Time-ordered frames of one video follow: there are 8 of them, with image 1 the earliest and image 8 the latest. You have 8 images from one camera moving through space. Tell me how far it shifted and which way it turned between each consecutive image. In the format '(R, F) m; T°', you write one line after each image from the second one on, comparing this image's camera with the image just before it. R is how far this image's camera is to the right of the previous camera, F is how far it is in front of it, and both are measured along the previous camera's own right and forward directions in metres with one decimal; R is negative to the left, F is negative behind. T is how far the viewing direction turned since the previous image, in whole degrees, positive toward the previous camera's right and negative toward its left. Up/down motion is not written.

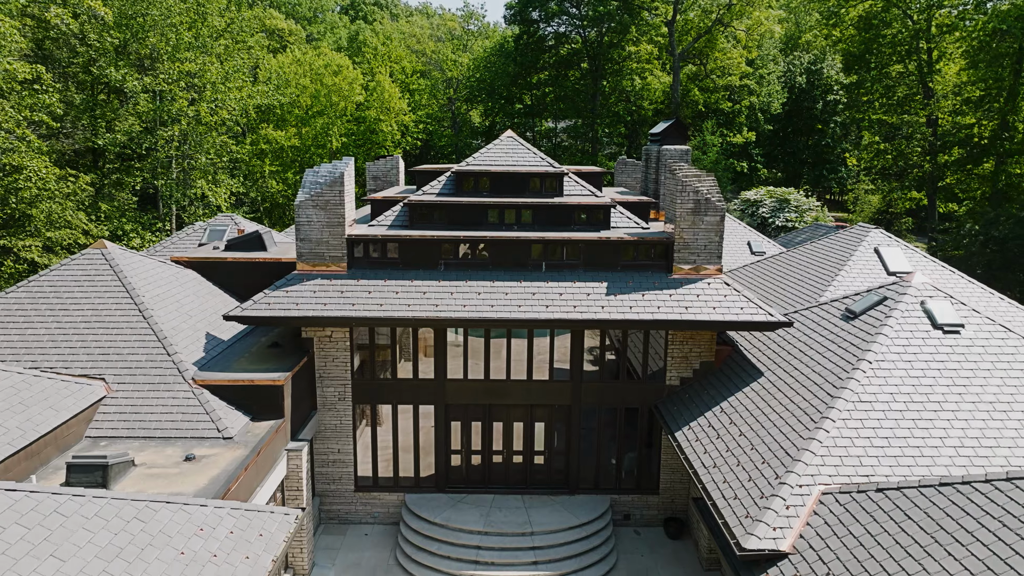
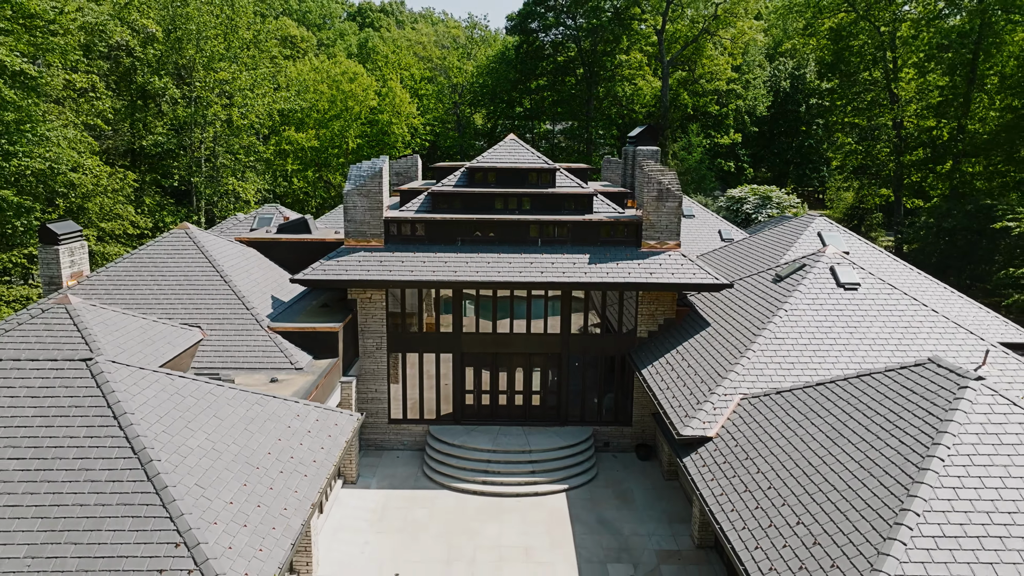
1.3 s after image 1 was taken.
(-0.1, -3.8) m; 0°
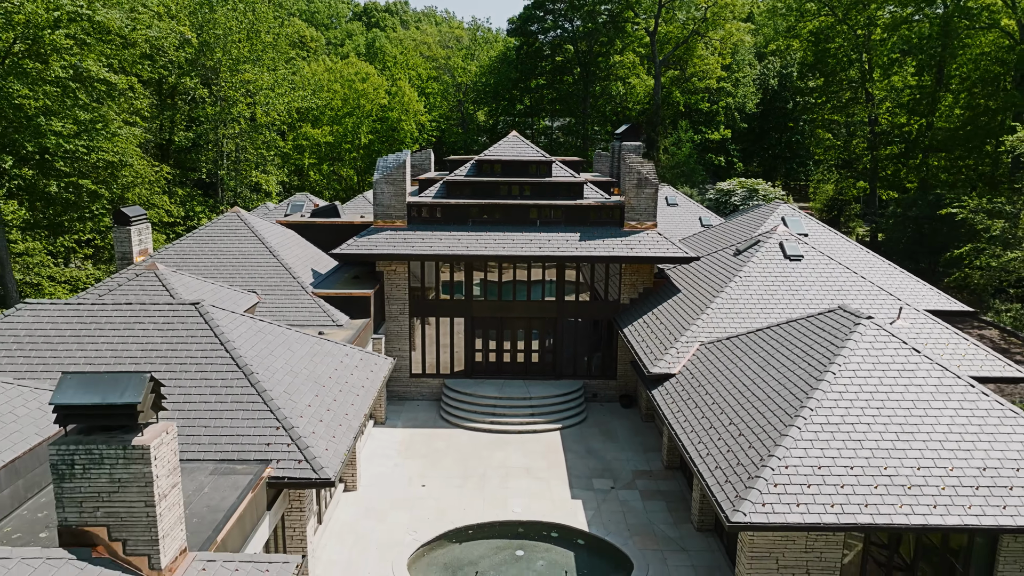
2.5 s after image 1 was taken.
(-0.1, -3.4) m; 0°
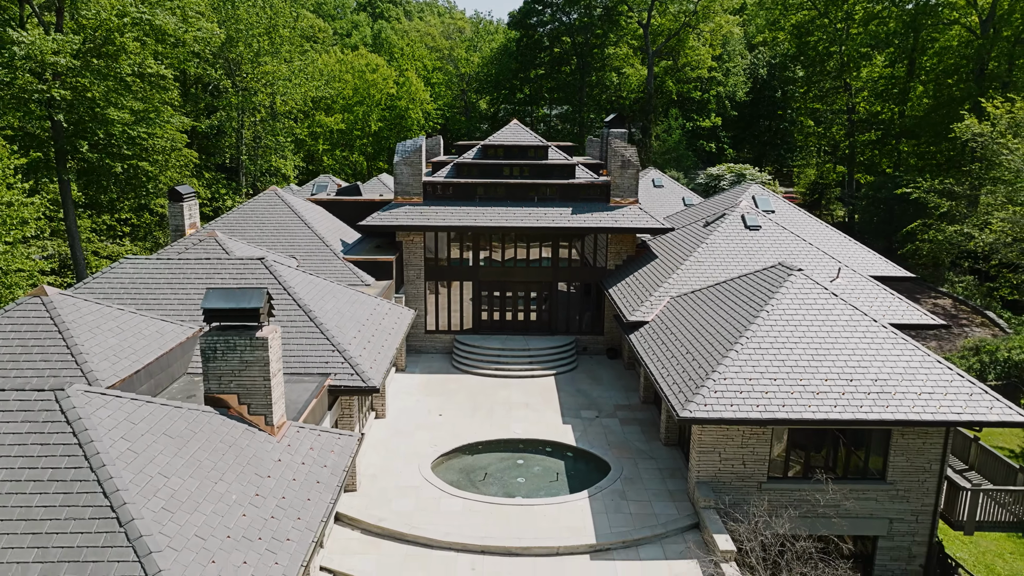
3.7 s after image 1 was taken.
(-0.1, -3.5) m; 0°
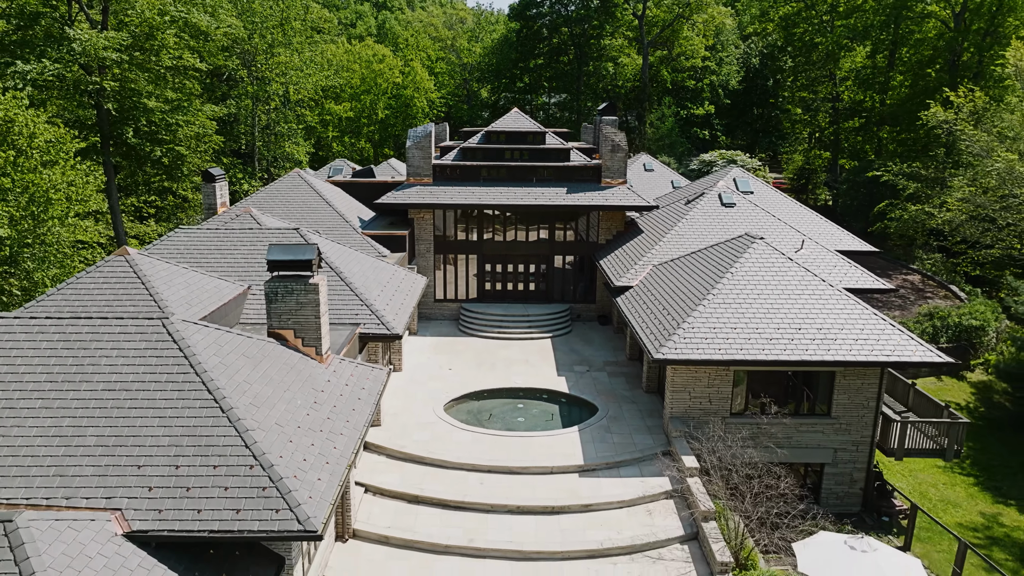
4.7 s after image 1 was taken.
(0.0, -2.8) m; 0°
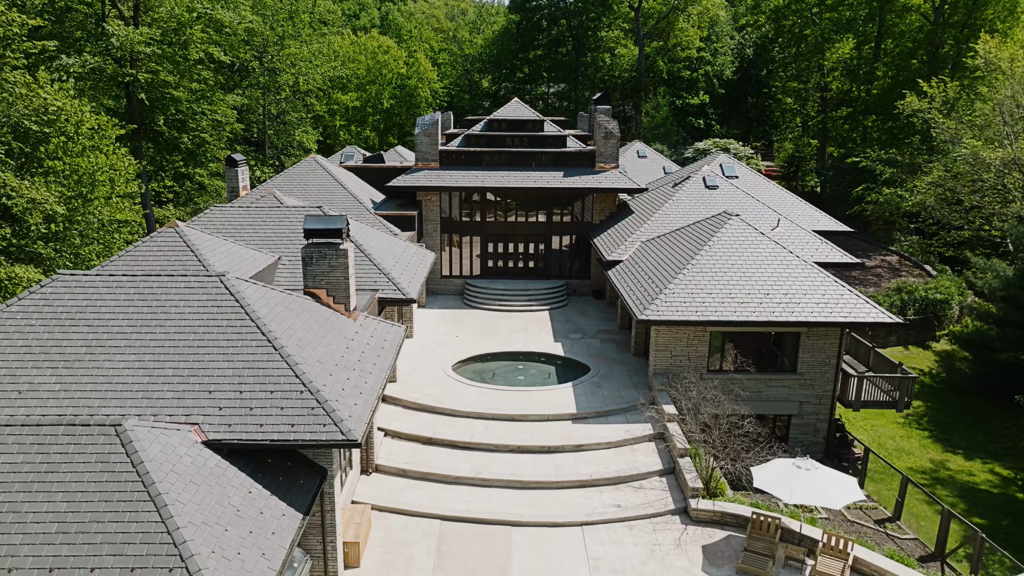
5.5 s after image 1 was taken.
(0.0, -2.3) m; 0°
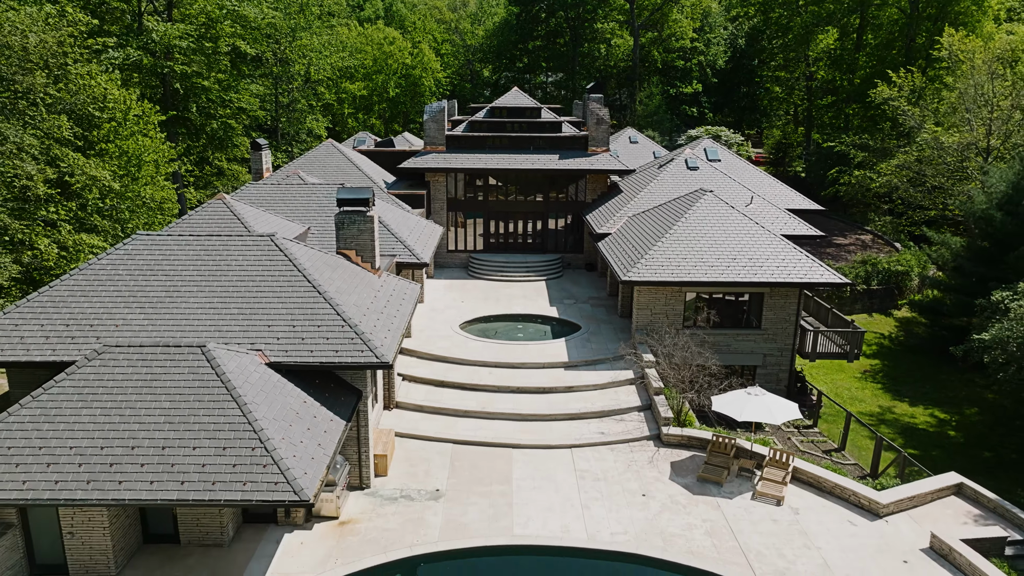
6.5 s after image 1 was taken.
(0.0, -3.0) m; 0°
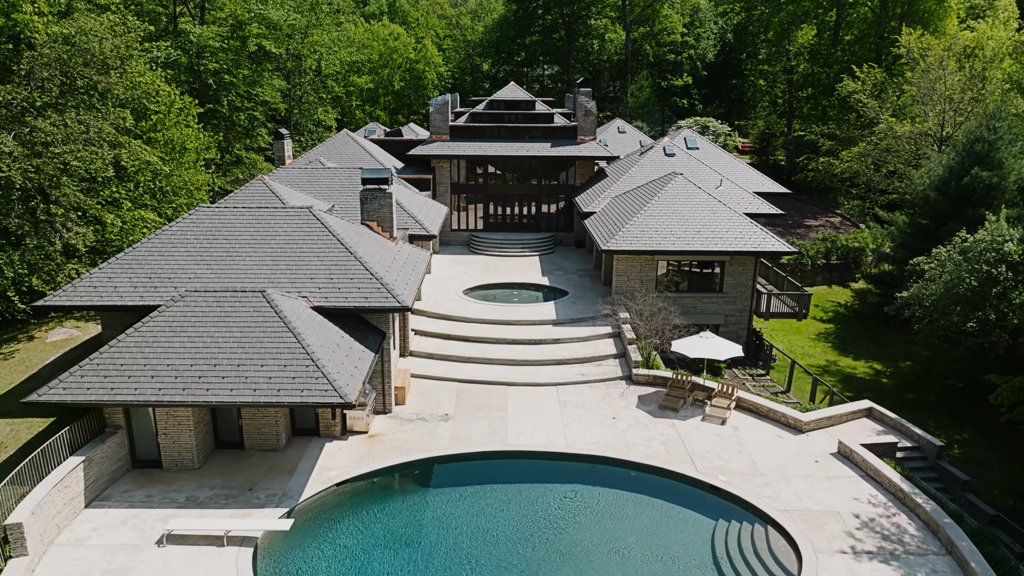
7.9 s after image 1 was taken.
(+0.1, -3.8) m; 0°
